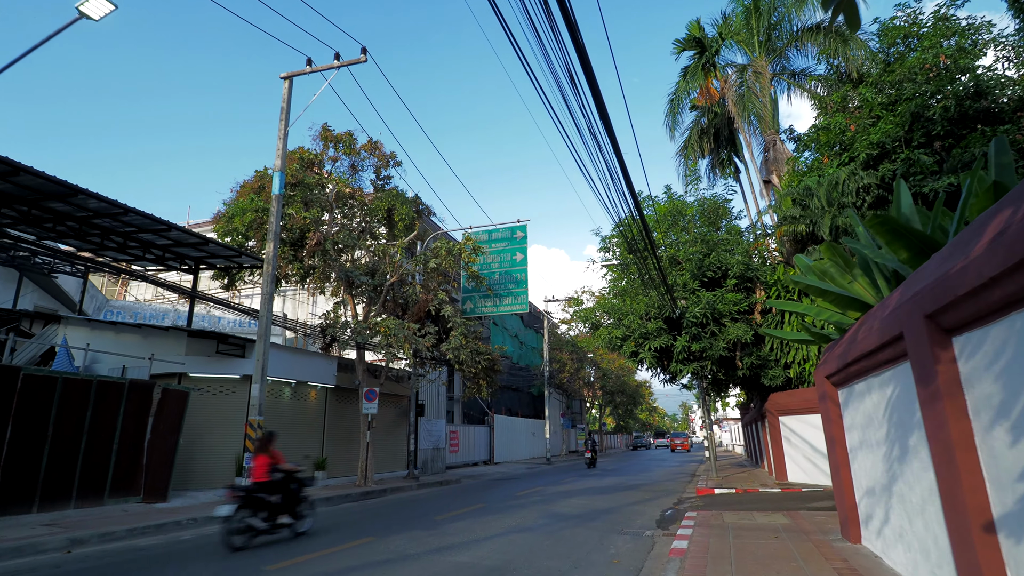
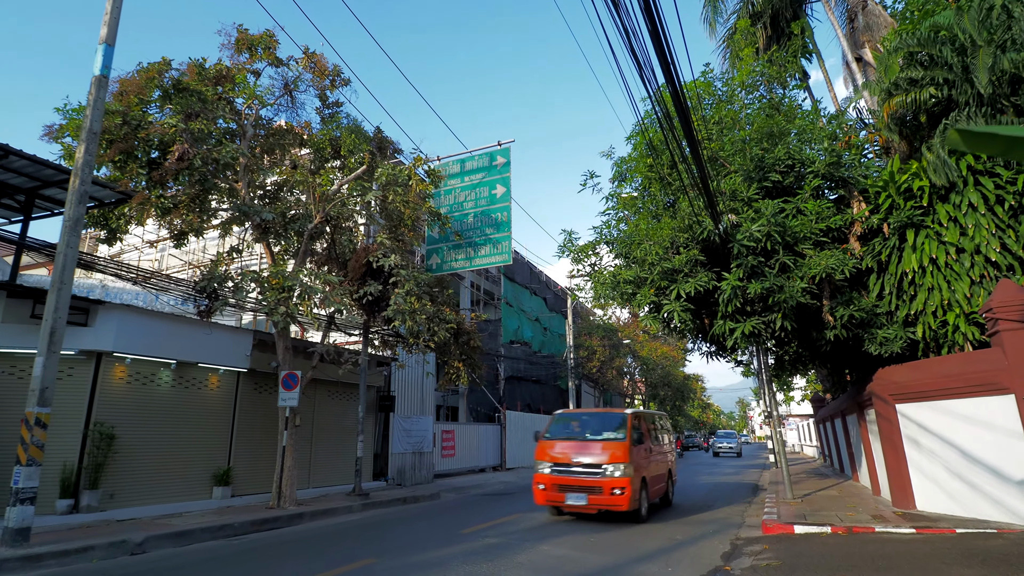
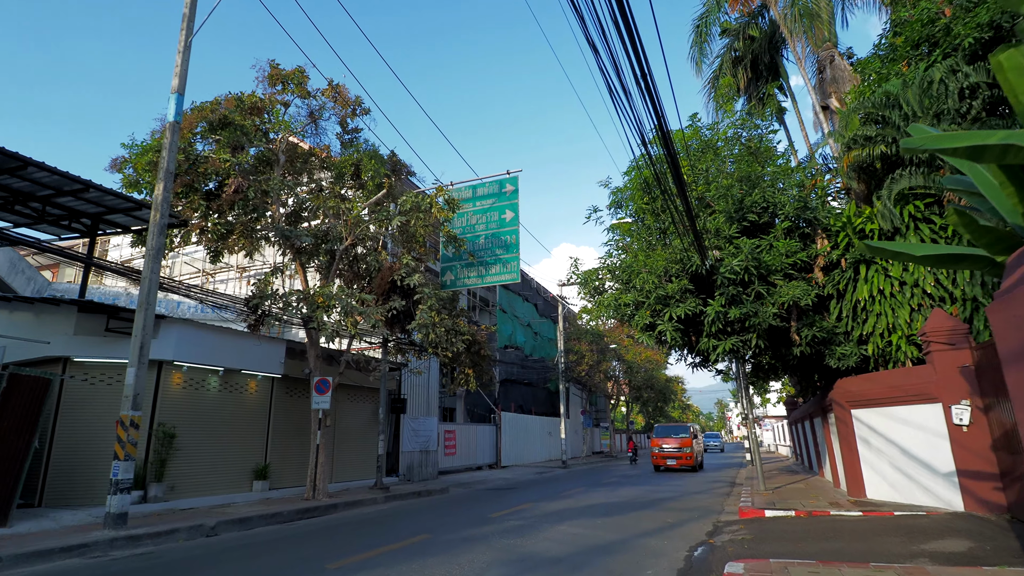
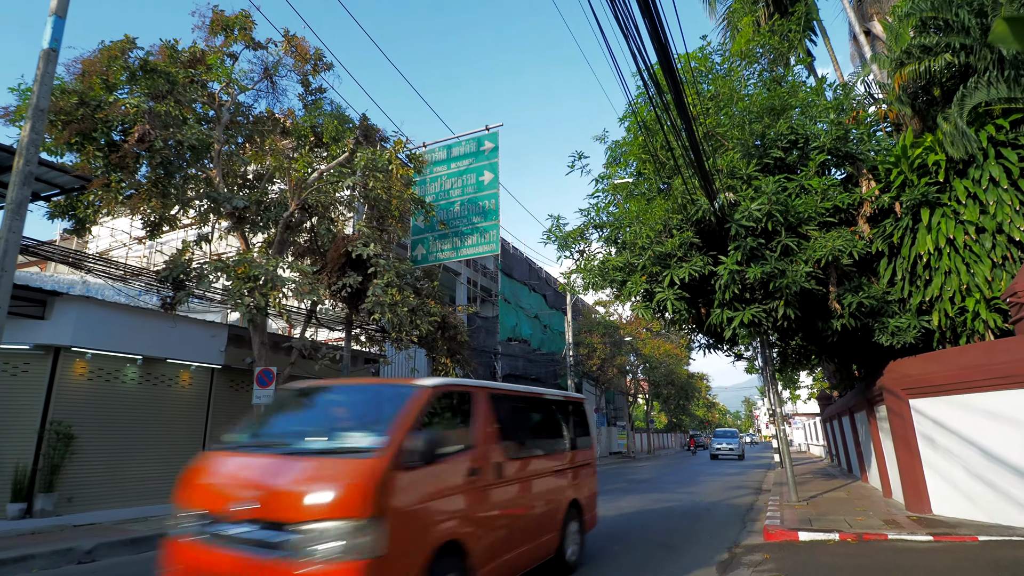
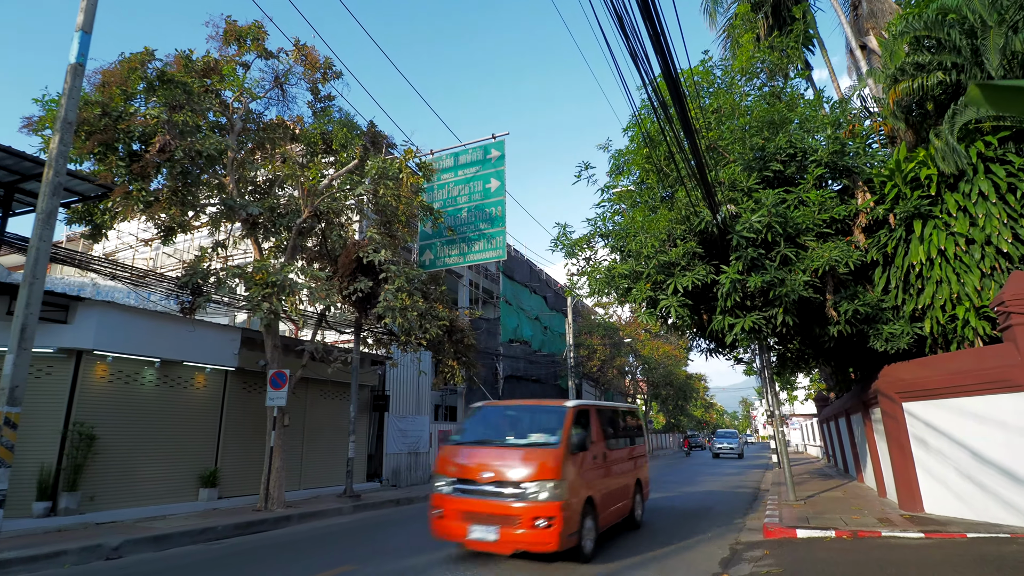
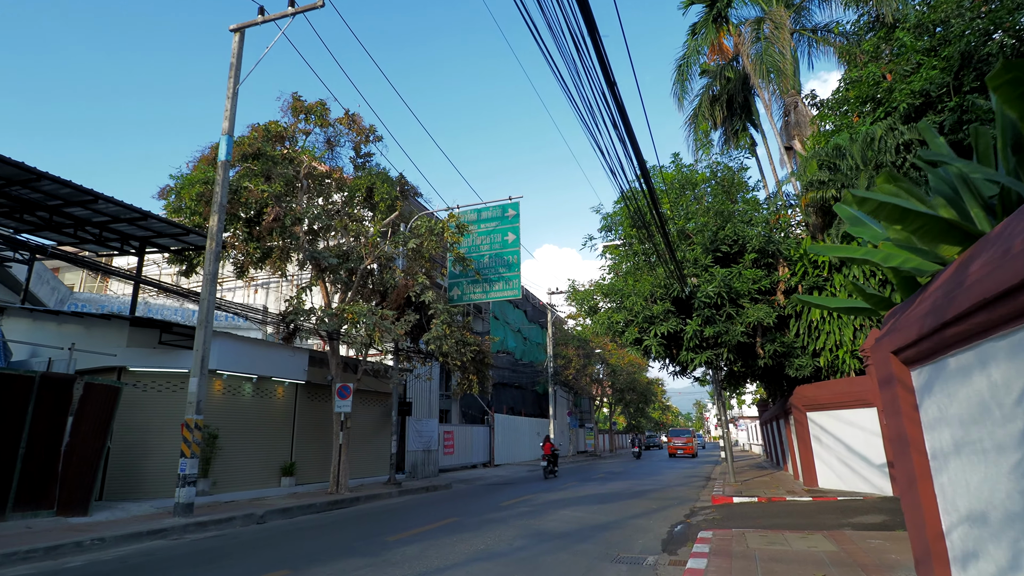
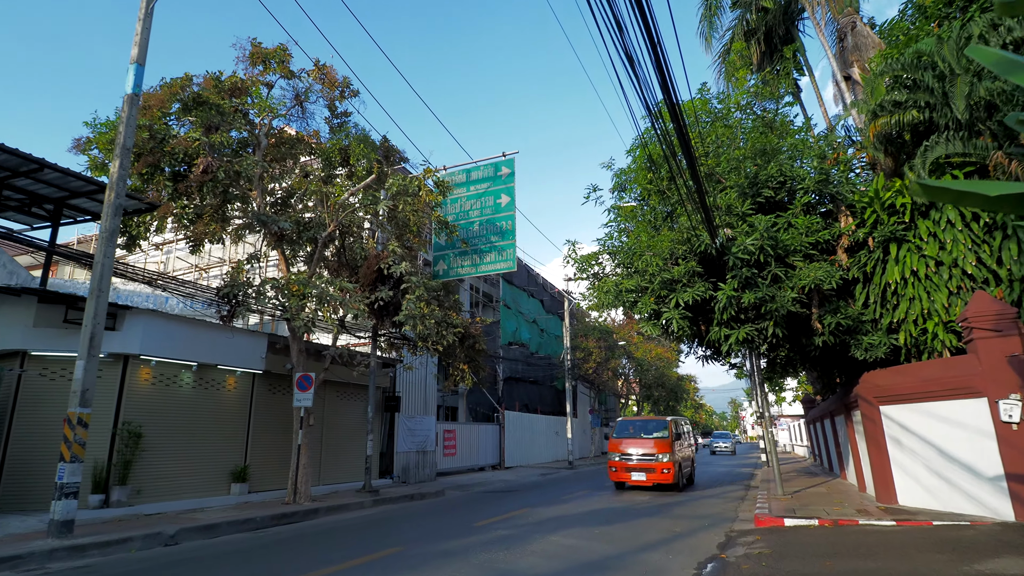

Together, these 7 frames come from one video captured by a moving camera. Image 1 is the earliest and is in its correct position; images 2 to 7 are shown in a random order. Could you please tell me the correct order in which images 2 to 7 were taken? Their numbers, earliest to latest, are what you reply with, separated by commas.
6, 3, 7, 2, 5, 4
